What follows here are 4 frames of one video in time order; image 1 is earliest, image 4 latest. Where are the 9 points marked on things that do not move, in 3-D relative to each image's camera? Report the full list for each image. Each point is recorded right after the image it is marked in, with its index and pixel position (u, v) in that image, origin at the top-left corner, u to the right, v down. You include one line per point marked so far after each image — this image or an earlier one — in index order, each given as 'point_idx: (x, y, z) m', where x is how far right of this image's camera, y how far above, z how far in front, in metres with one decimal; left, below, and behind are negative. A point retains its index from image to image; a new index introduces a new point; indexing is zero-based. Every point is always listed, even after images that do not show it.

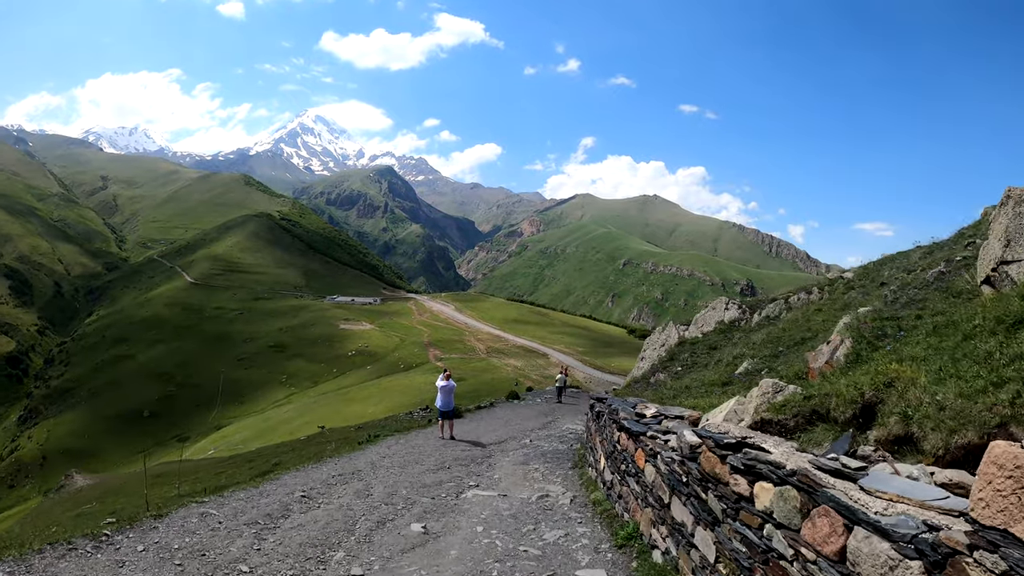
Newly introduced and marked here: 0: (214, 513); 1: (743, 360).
0: (-8.9, -6.7, +15.2) m
1: (+8.6, -2.7, +19.0) m
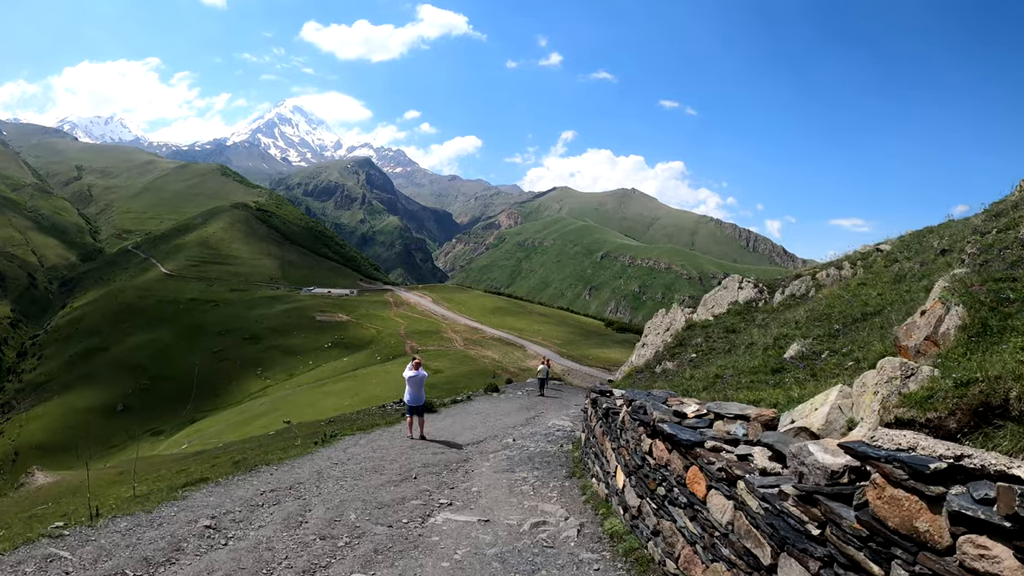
0: (-9.2, -5.6, +10.6) m
1: (+8.2, -1.6, +15.1) m
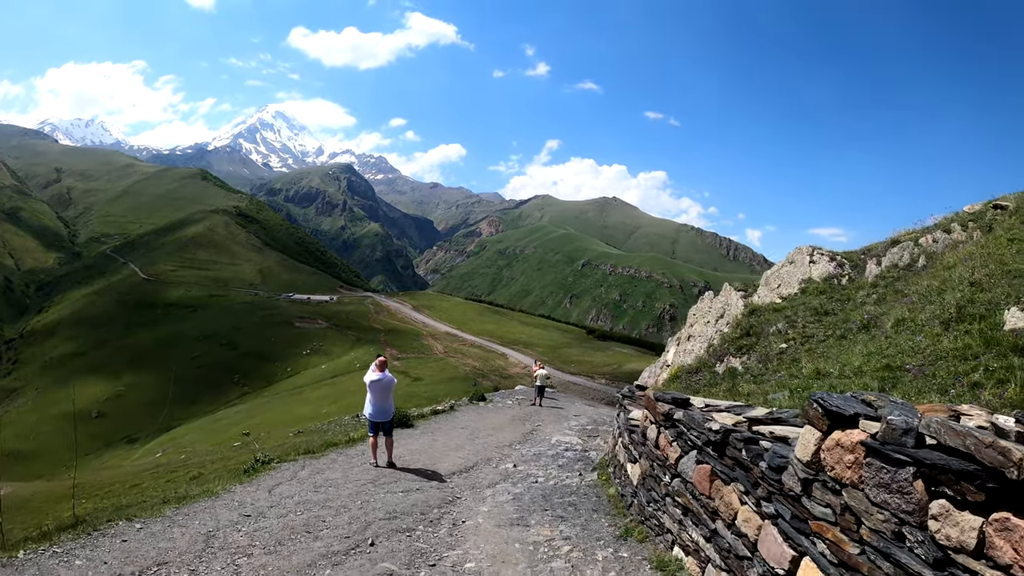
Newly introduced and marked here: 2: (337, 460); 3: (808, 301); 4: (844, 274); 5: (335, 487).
0: (-8.6, -4.3, +3.6) m
1: (+8.7, -0.5, +8.8) m
2: (-6.5, -6.2, +18.3) m
3: (+10.0, -0.5, +17.4) m
4: (+11.8, +0.5, +18.4) m
5: (-5.0, -5.6, +14.5) m
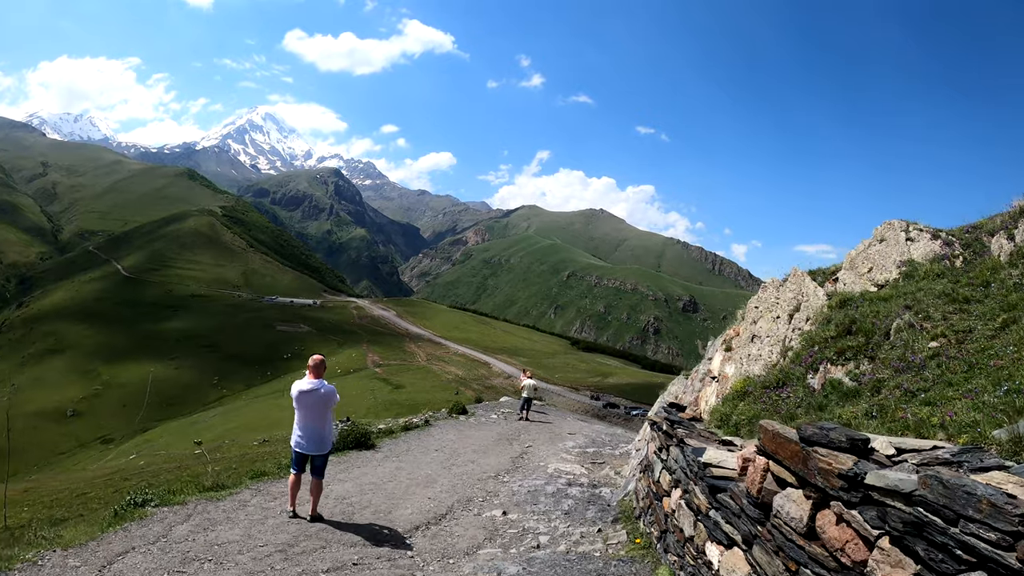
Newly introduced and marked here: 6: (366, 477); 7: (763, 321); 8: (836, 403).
0: (-8.3, -3.1, -2.3) m
1: (+8.9, +0.1, +3.5) m
2: (-6.7, -5.3, +12.4) m
3: (+9.9, -0.1, +12.1) m
4: (+11.7, +0.8, +13.2) m
5: (-5.1, -4.7, +8.7) m
6: (-4.7, -6.0, +16.6) m
7: (+7.6, -1.1, +15.5) m
8: (+6.2, -2.2, +9.7) m
